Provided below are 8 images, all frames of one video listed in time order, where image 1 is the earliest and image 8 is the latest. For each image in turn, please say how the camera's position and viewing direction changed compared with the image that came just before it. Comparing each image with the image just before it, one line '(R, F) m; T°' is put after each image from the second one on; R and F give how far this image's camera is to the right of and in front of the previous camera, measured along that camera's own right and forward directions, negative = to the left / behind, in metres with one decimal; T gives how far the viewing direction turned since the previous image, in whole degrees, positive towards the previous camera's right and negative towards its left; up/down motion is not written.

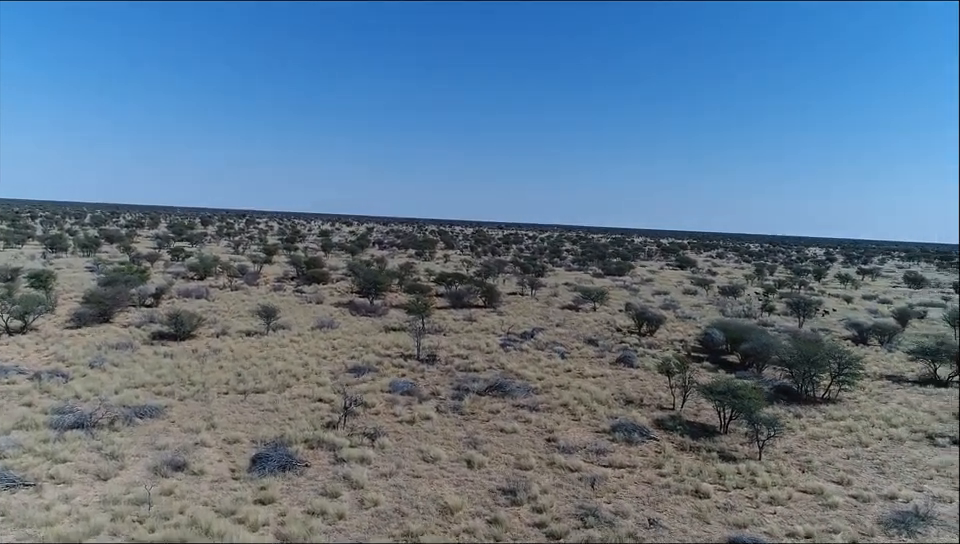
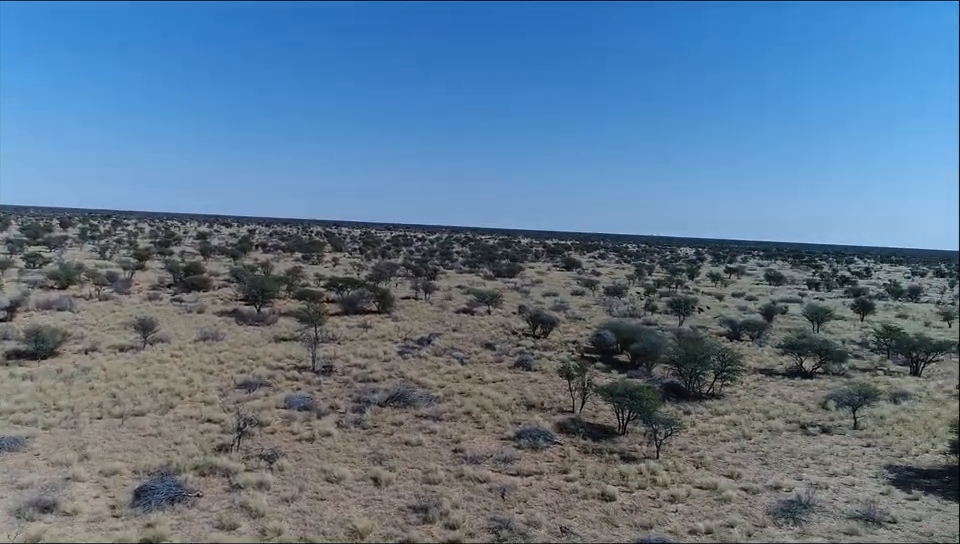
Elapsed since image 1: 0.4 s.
(-0.3, +0.3) m; +10°
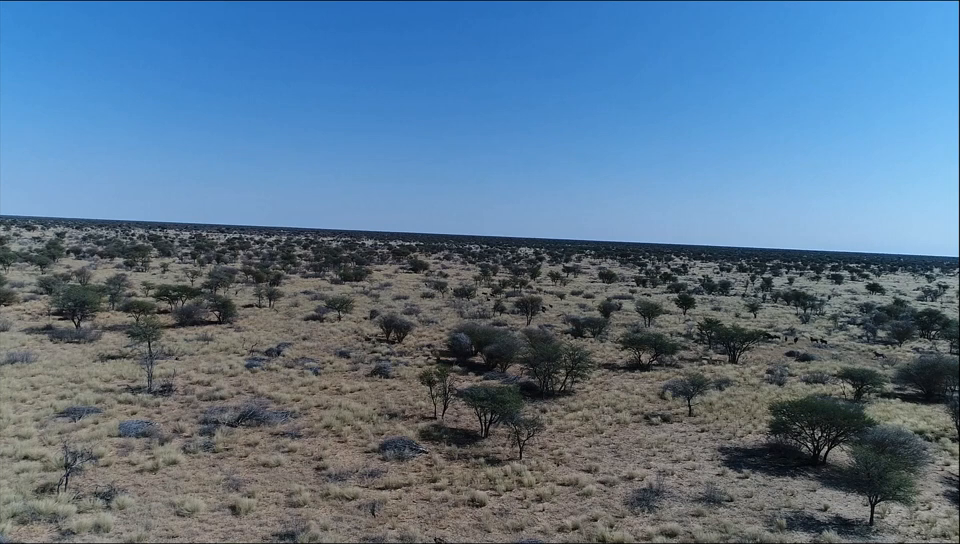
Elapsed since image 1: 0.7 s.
(-0.4, +0.2) m; +13°
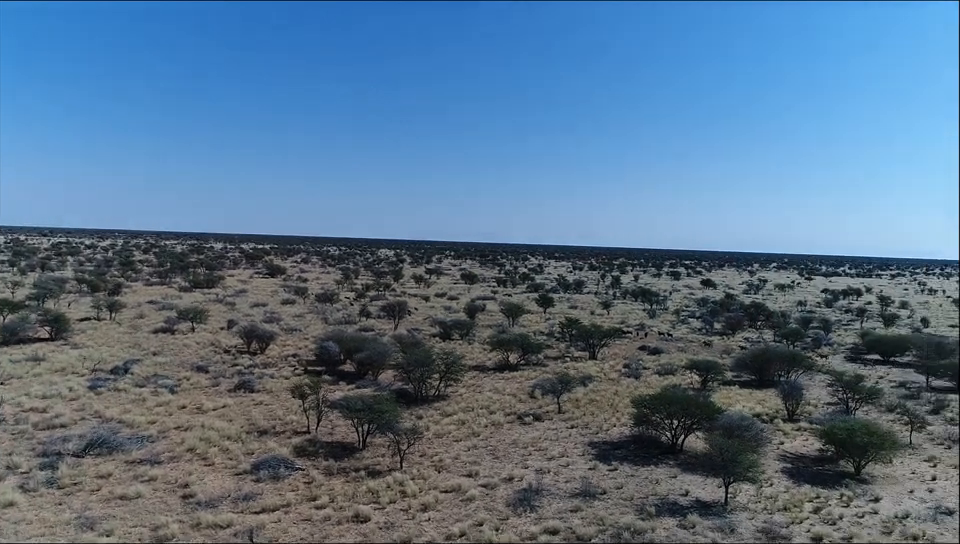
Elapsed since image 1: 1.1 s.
(-0.4, +0.1) m; +12°
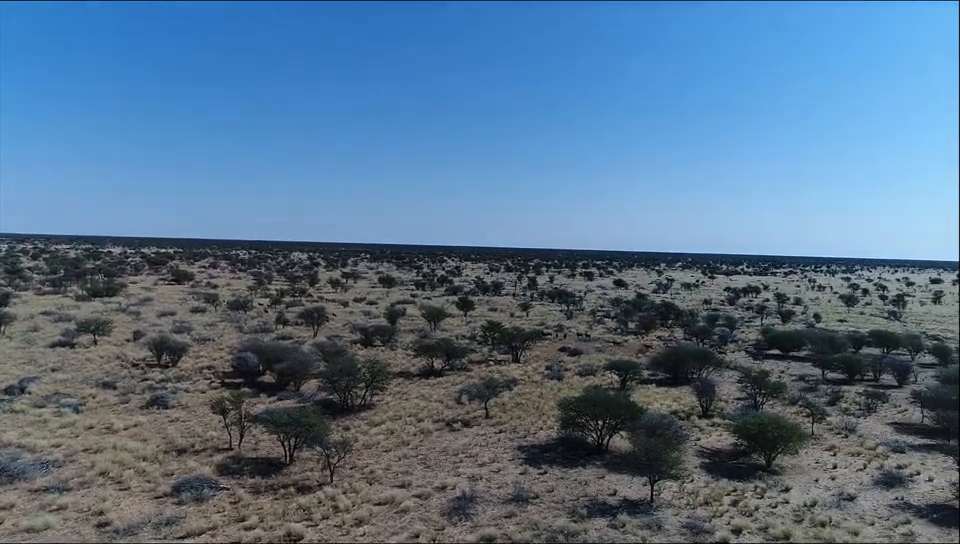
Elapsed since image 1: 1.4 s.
(-0.3, 0.0) m; +7°
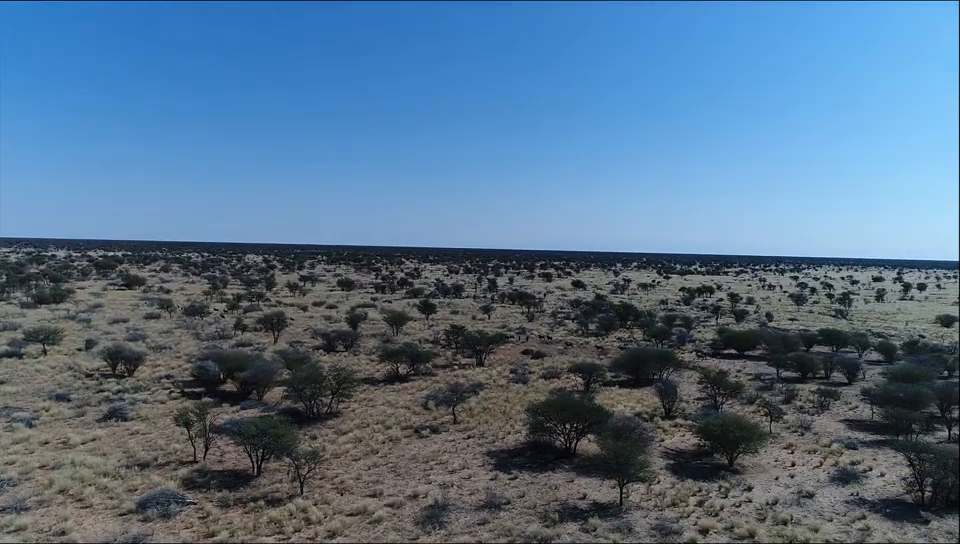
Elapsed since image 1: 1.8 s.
(-0.3, -0.1) m; +4°
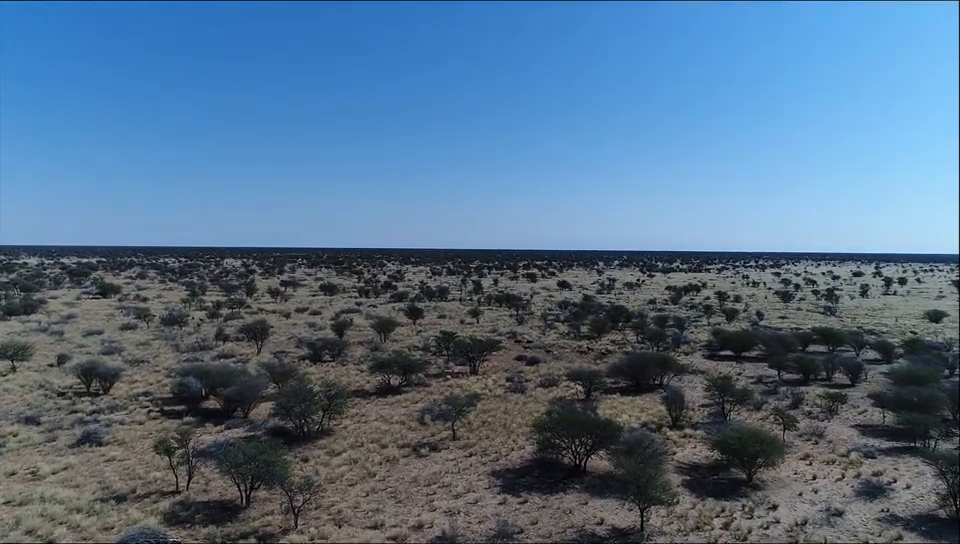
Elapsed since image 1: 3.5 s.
(-0.5, +1.1) m; +2°
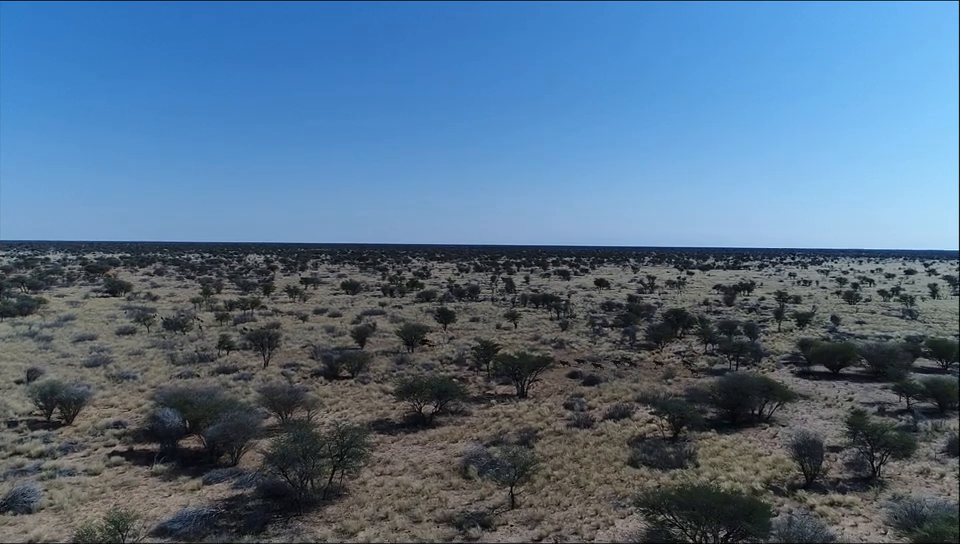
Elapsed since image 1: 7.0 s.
(-1.0, +5.5) m; -2°
